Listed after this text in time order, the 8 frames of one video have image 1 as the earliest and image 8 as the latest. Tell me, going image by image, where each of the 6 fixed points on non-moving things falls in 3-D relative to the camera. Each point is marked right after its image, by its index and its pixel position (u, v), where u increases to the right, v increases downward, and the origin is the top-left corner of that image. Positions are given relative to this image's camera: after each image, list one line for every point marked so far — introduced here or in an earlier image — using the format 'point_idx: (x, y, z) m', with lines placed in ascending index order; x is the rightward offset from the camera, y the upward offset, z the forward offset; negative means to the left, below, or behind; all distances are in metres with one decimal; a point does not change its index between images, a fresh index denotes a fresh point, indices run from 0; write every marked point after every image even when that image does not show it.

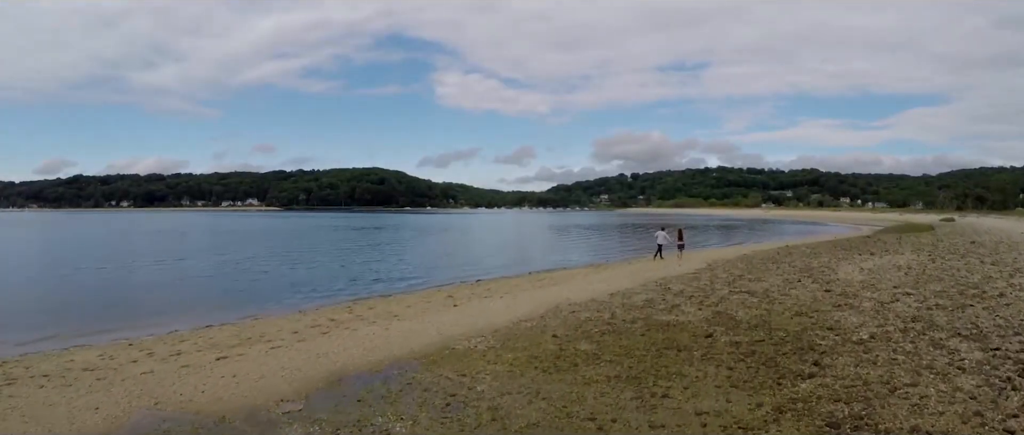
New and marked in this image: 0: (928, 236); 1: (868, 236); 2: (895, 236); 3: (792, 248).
0: (+11.3, -0.5, +15.1) m
1: (+10.6, -0.6, +16.3) m
2: (+10.7, -0.5, +15.4) m
3: (+7.0, -0.9, +13.7) m
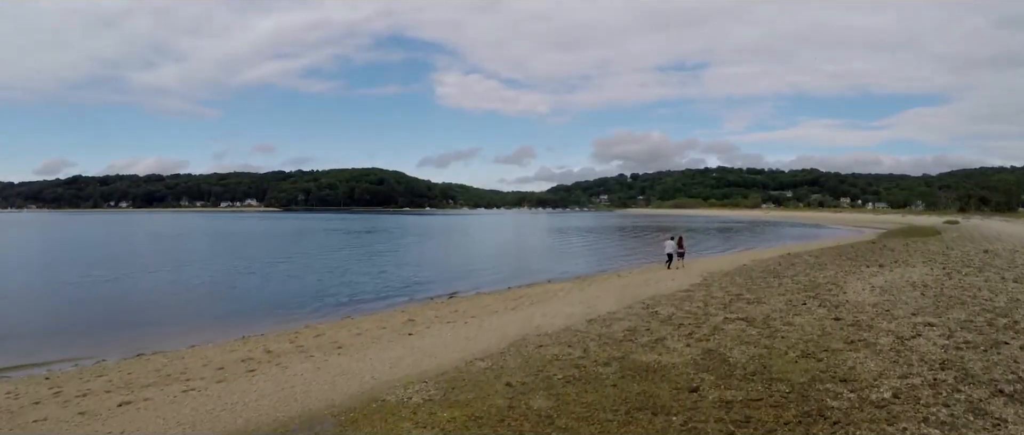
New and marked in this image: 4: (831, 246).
0: (+11.0, -0.6, +14.4) m
1: (+10.3, -0.7, +15.7) m
2: (+10.4, -0.6, +14.7) m
3: (+6.7, -1.0, +13.1) m
4: (+9.6, -1.0, +16.5) m
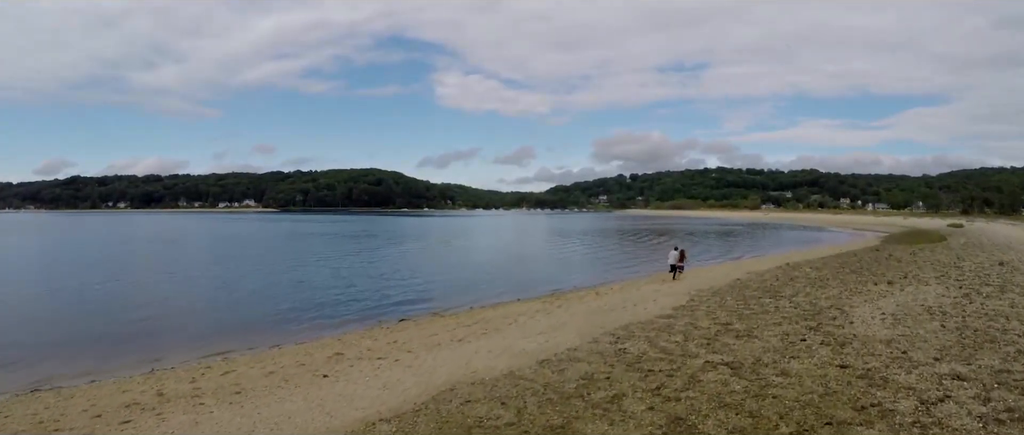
0: (+10.6, -0.7, +13.6) m
1: (+9.8, -0.8, +14.9) m
2: (+10.0, -0.8, +14.0) m
3: (+6.2, -1.2, +12.3) m
4: (+9.1, -1.1, +15.7) m
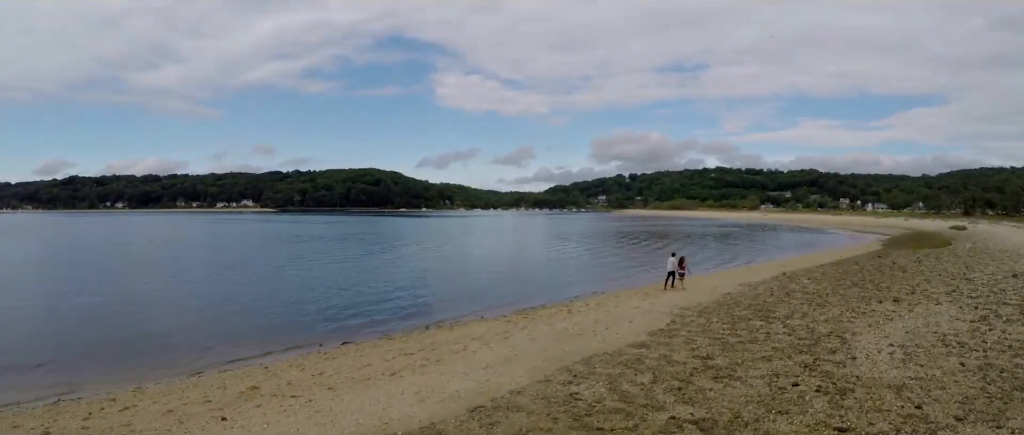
0: (+10.1, -0.9, +12.9) m
1: (+9.4, -0.9, +14.2) m
2: (+9.5, -0.9, +13.2) m
3: (+5.8, -1.3, +11.5) m
4: (+8.7, -1.2, +15.0) m
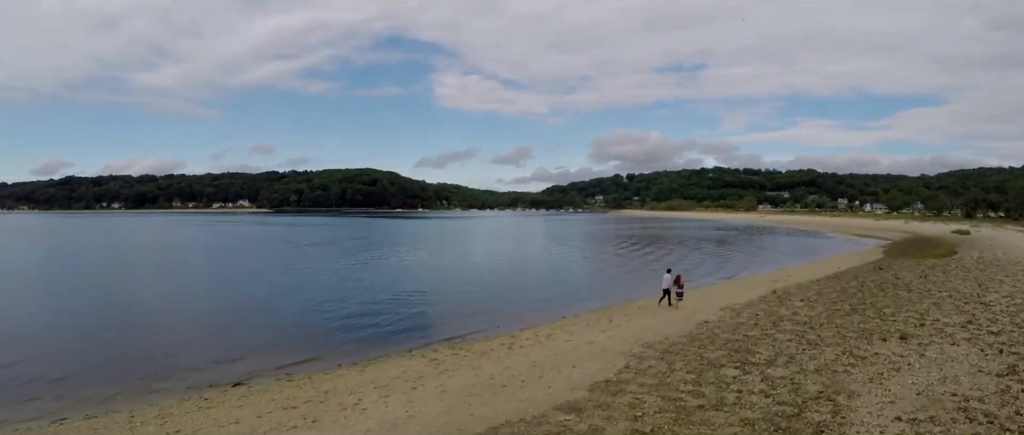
0: (+9.4, -1.0, +11.8) m
1: (+8.7, -1.1, +13.1) m
2: (+8.8, -1.1, +12.1) m
3: (+5.1, -1.4, +10.5) m
4: (+8.0, -1.4, +13.9) m
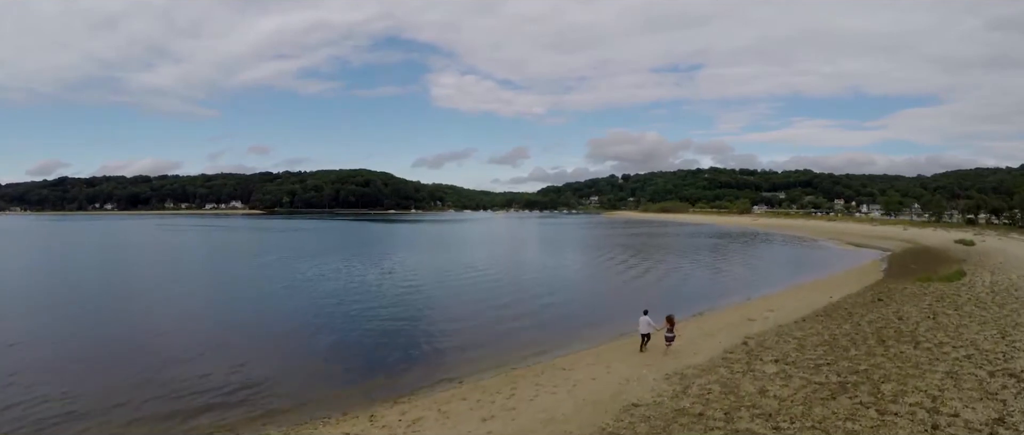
0: (+8.1, -1.4, +10.0) m
1: (+7.4, -1.5, +11.2) m
2: (+7.5, -1.4, +10.3) m
3: (+3.8, -1.8, +8.6) m
4: (+6.7, -1.7, +12.0) m
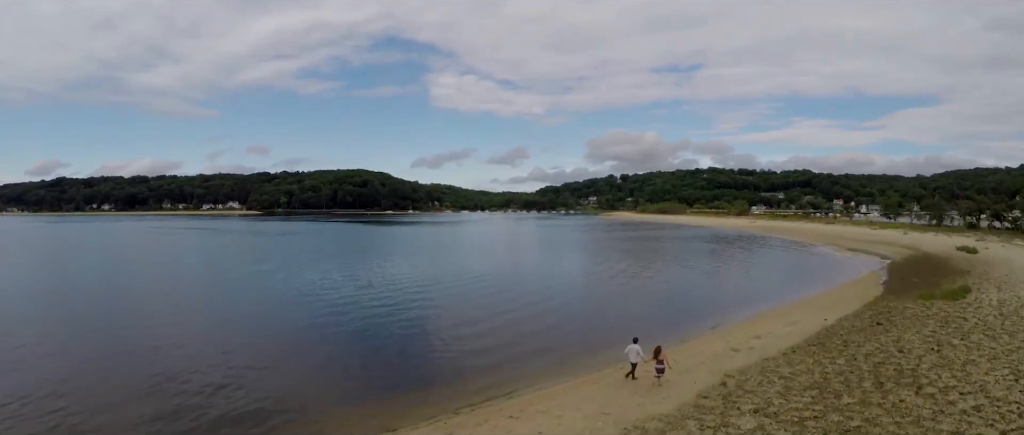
0: (+7.5, -1.6, +9.1) m
1: (+6.8, -1.7, +10.3) m
2: (+6.9, -1.7, +9.4) m
3: (+3.2, -2.1, +7.7) m
4: (+6.0, -2.0, +11.1) m
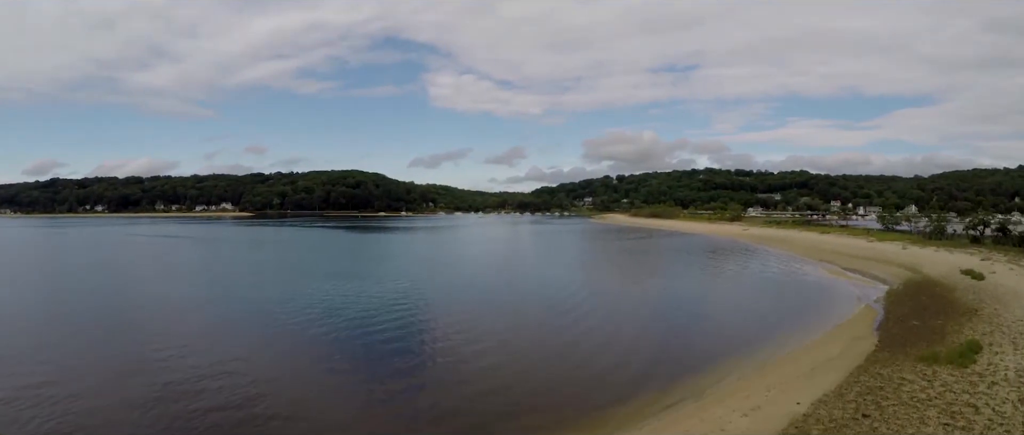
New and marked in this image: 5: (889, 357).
0: (+6.1, -2.4, +7.0) m
1: (+5.4, -2.5, +8.3) m
2: (+5.5, -2.4, +7.3) m
3: (+1.8, -2.8, +5.6) m
4: (+4.6, -2.7, +9.1) m
5: (+7.0, -2.5, +10.3) m
